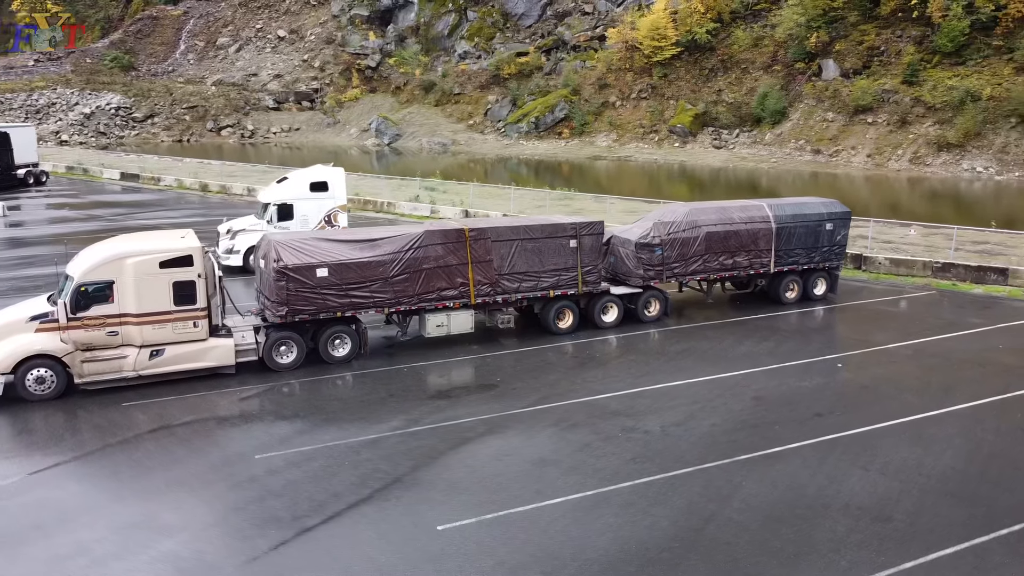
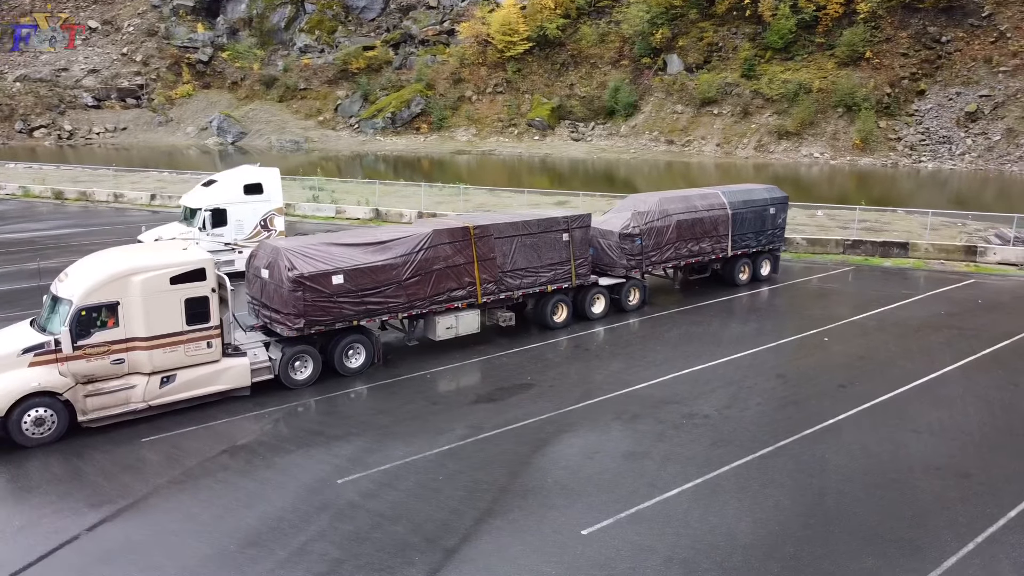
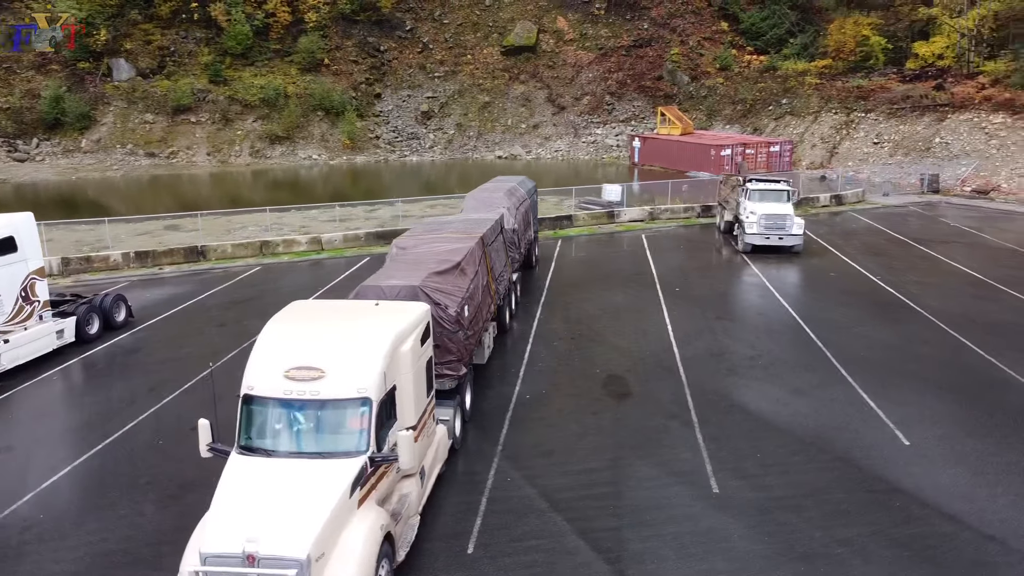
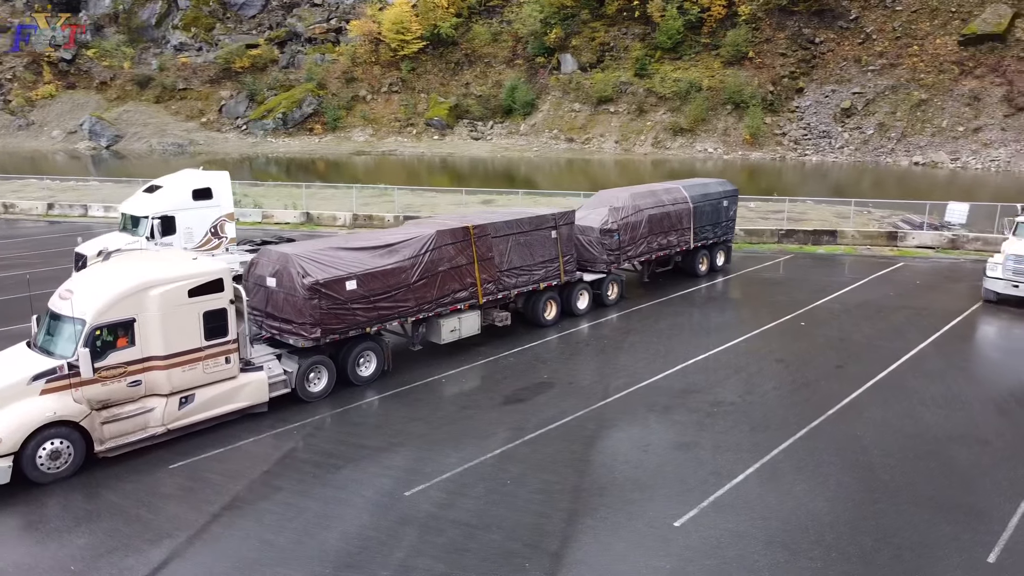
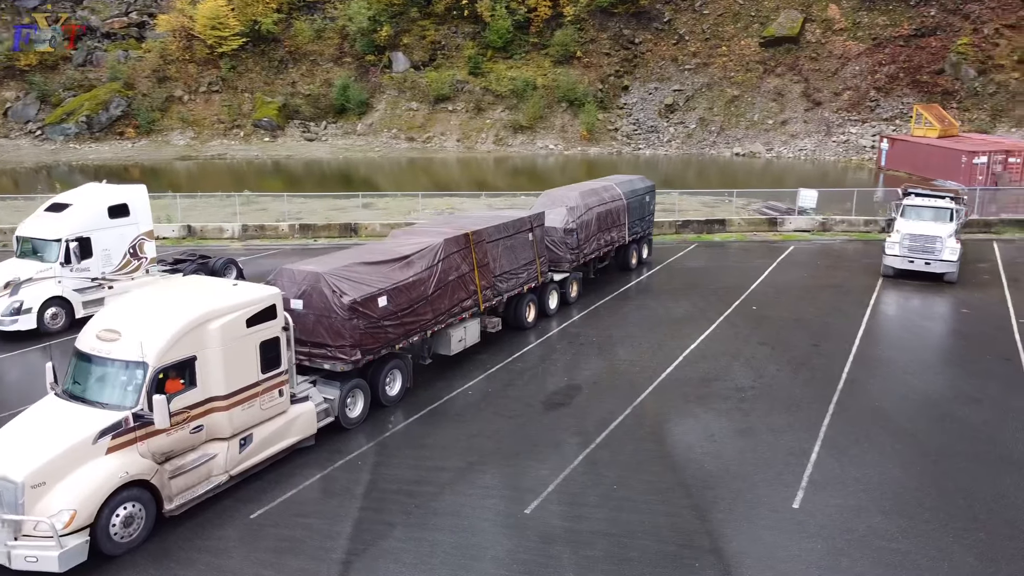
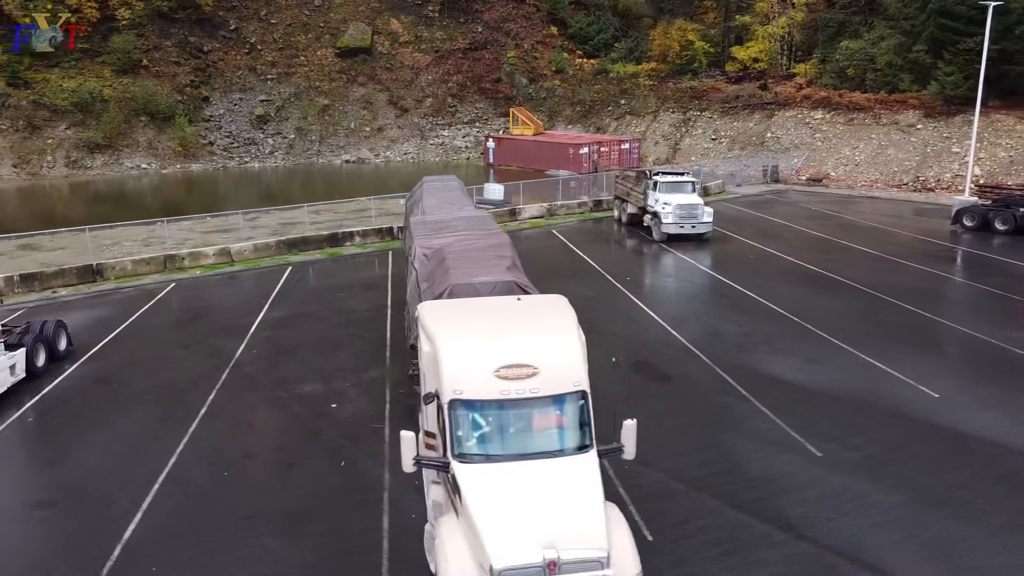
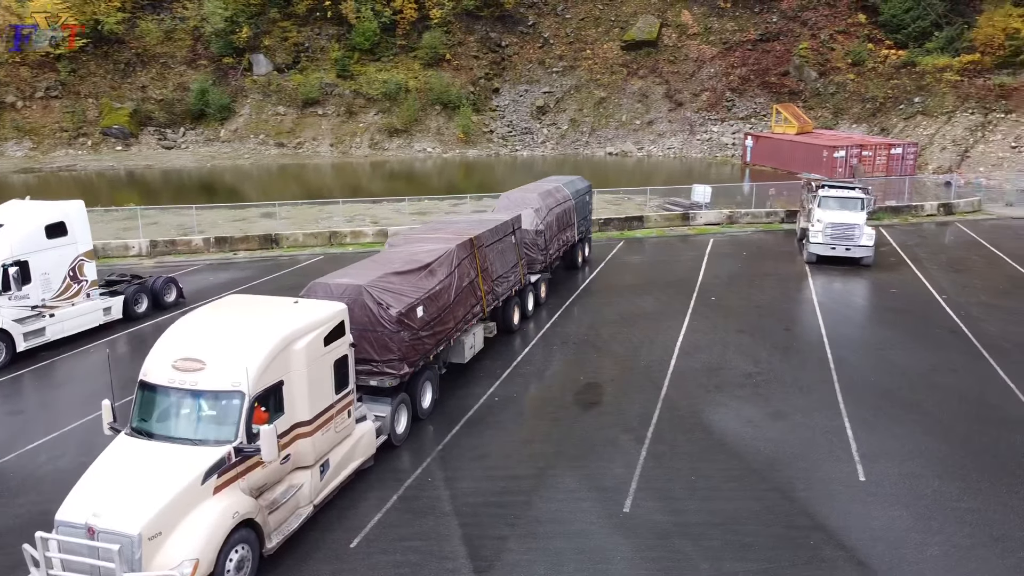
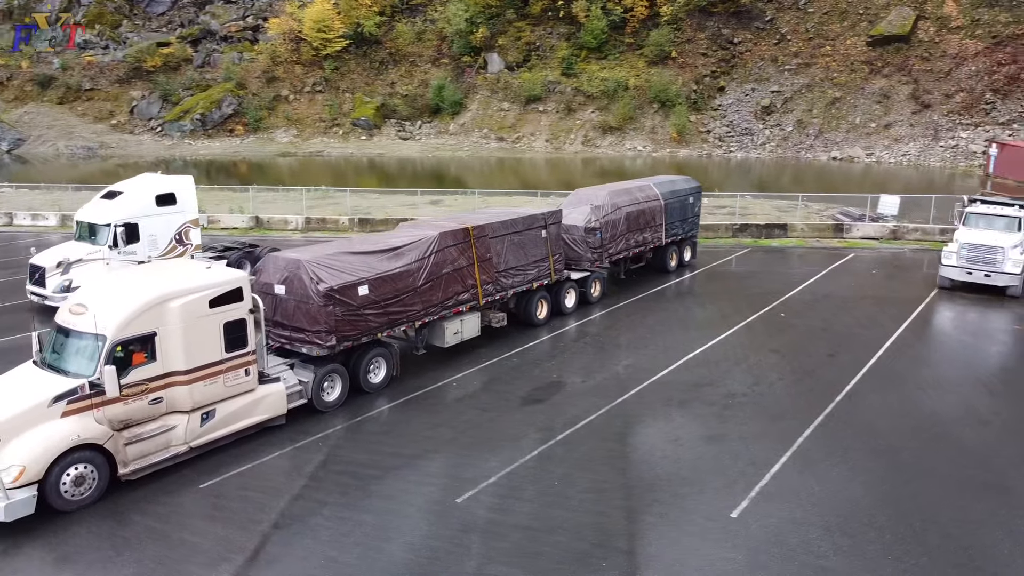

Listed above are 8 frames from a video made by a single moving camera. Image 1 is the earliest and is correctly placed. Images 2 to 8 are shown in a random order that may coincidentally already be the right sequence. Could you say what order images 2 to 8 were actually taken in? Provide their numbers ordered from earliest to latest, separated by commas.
2, 4, 8, 5, 7, 3, 6
